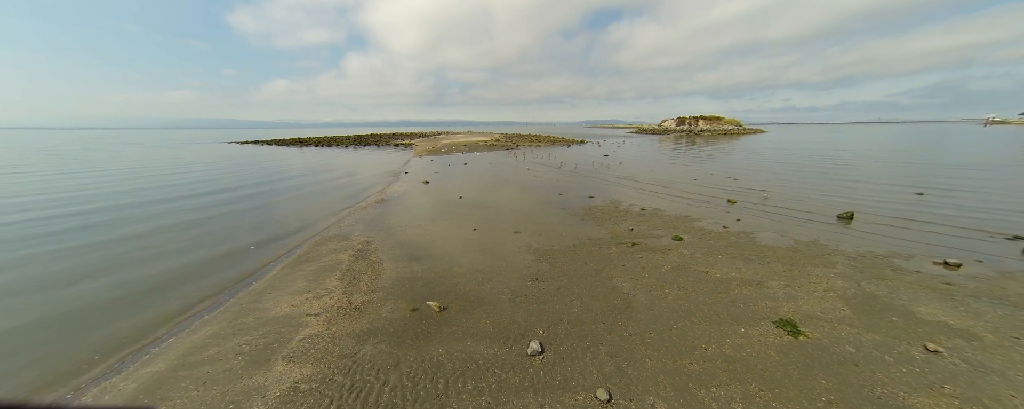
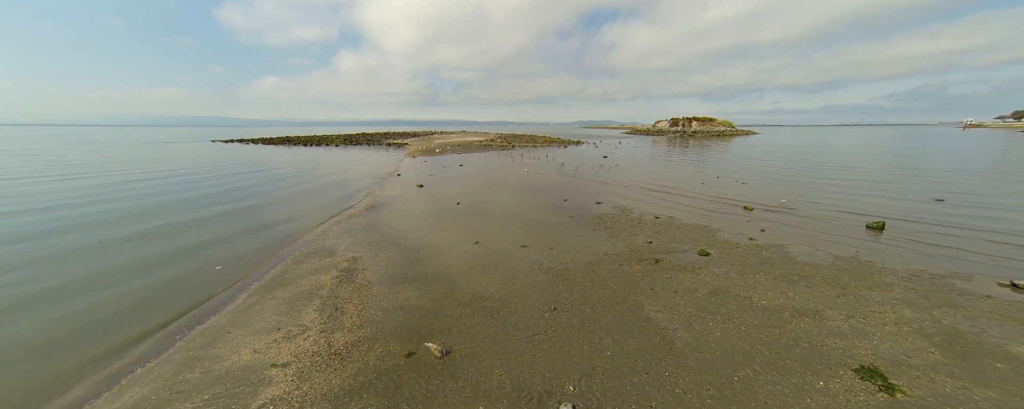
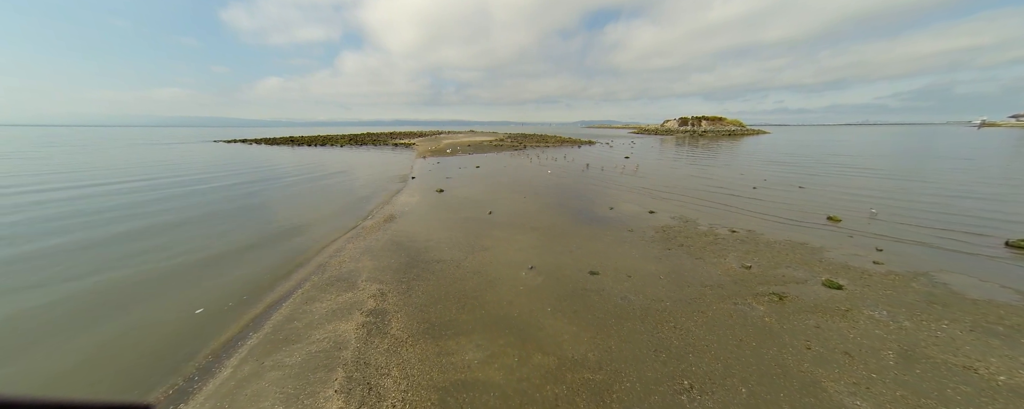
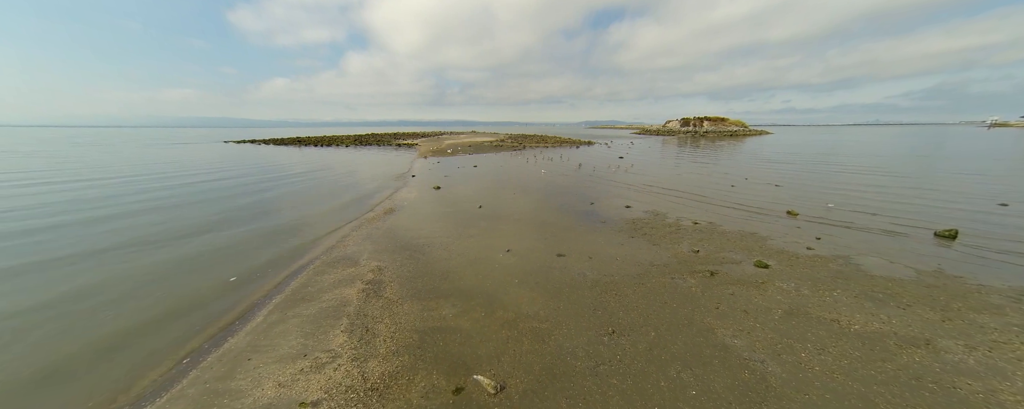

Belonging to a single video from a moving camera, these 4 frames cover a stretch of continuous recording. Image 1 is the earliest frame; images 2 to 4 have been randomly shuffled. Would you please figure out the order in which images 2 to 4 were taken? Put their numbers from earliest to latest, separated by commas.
2, 4, 3
